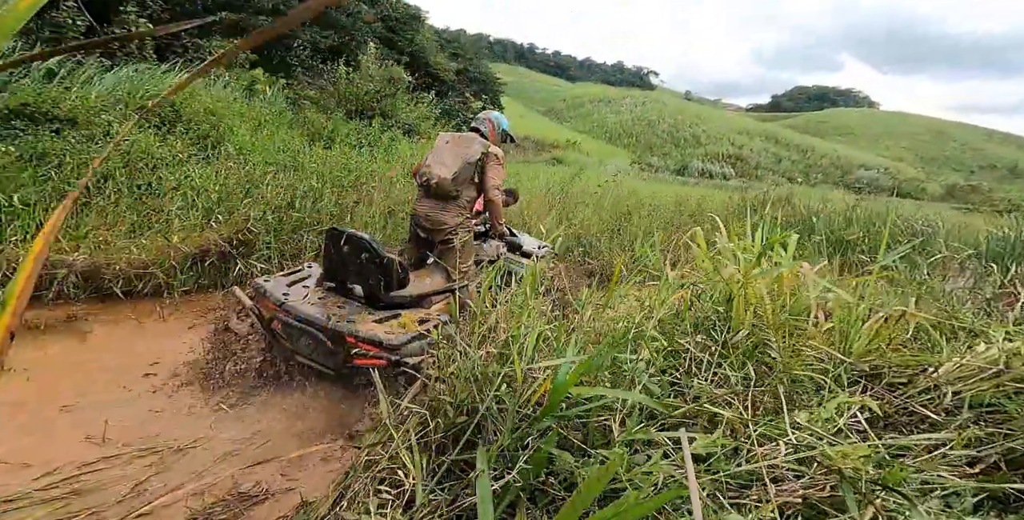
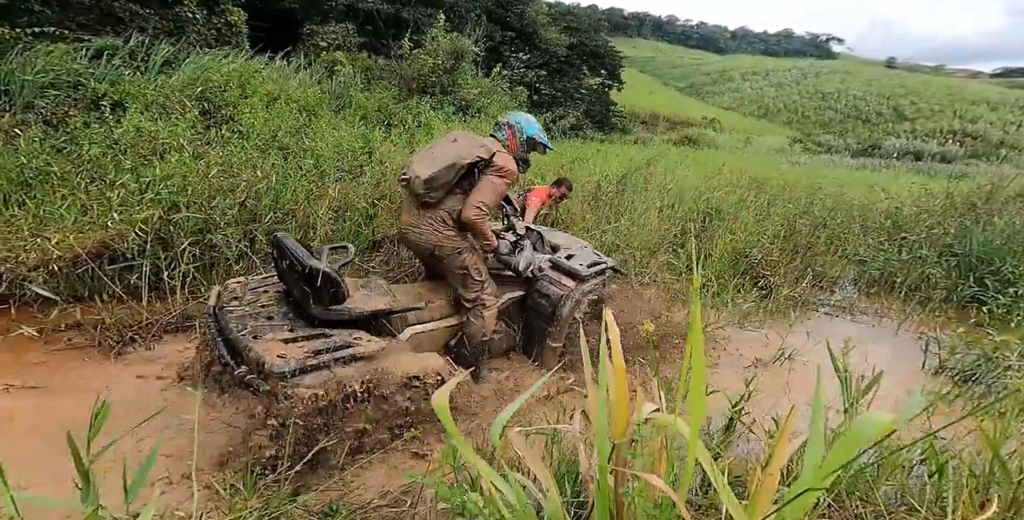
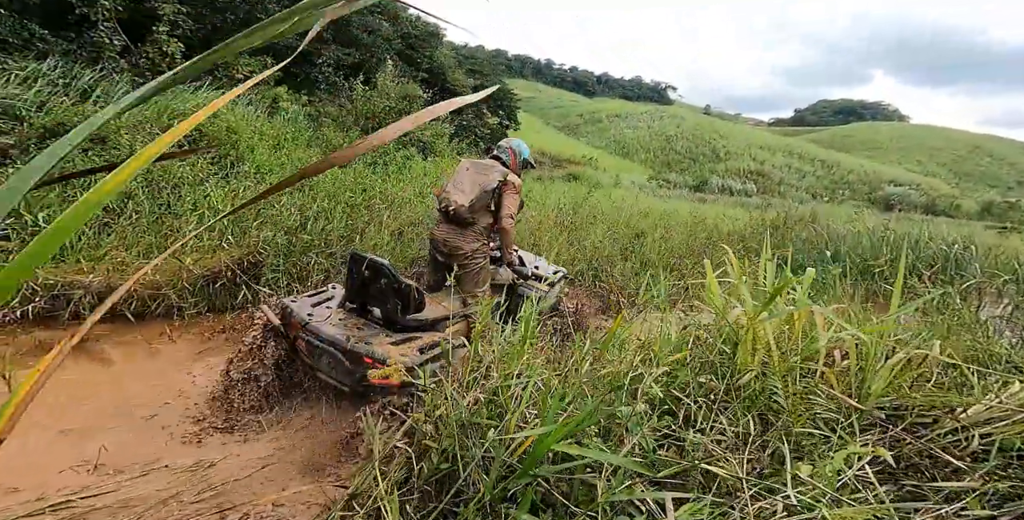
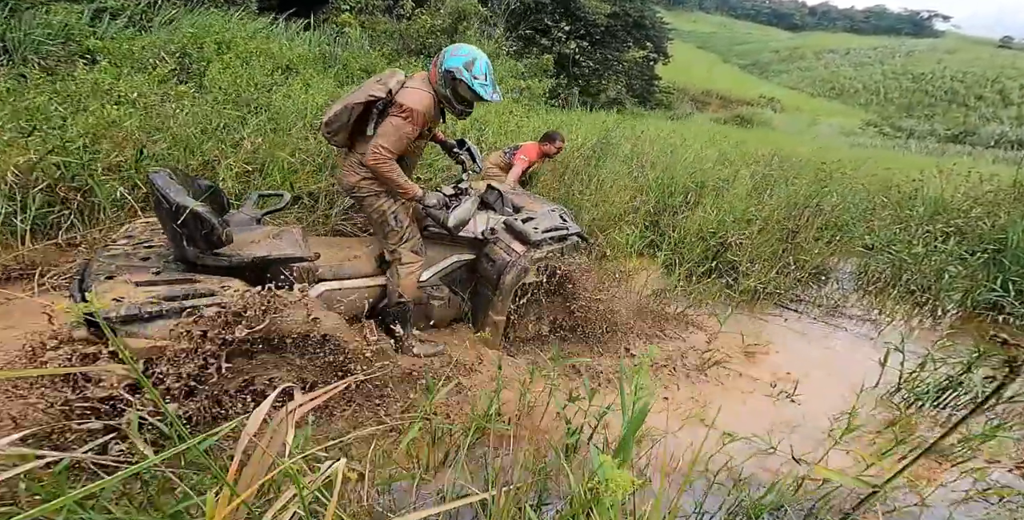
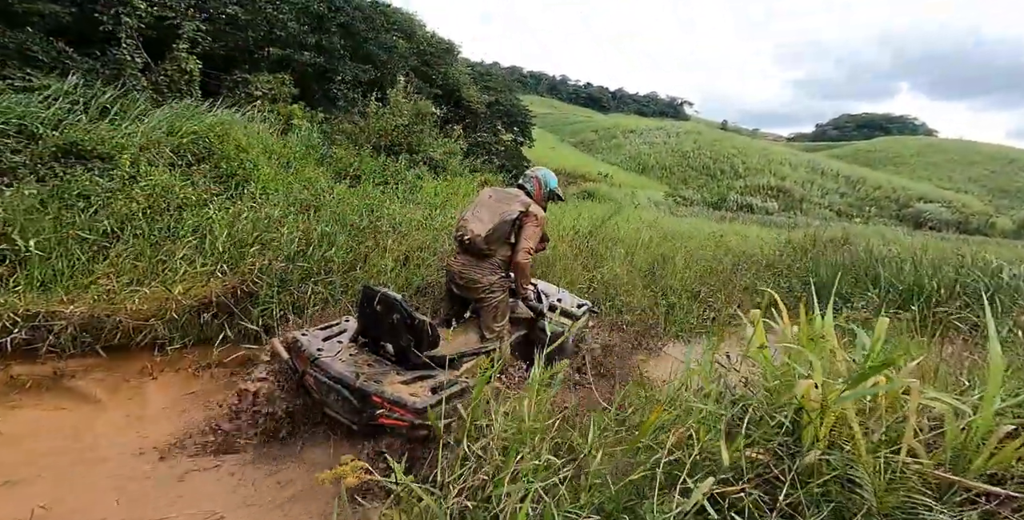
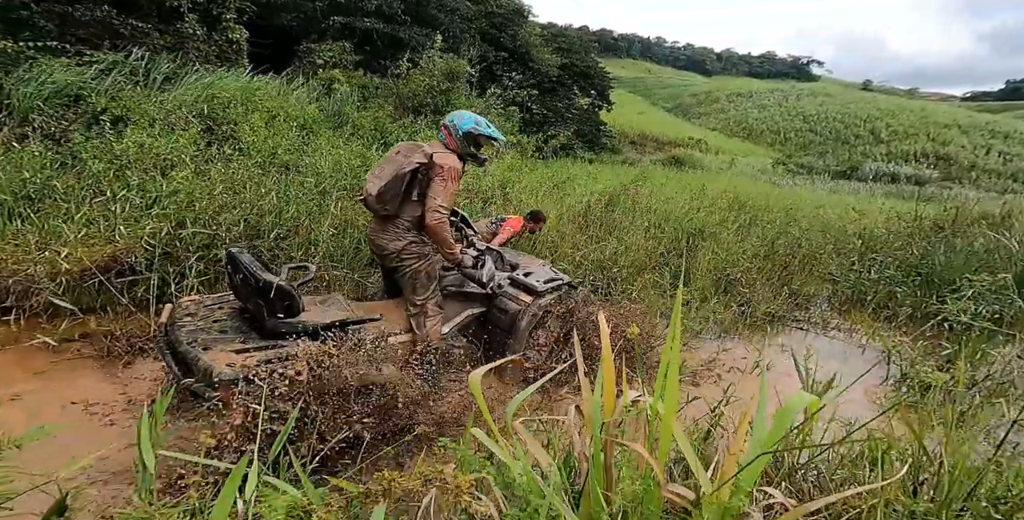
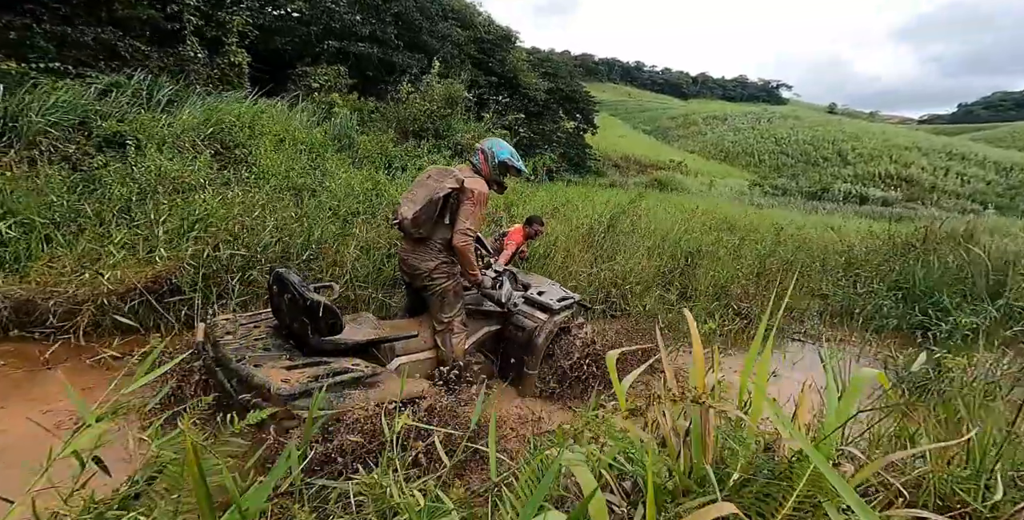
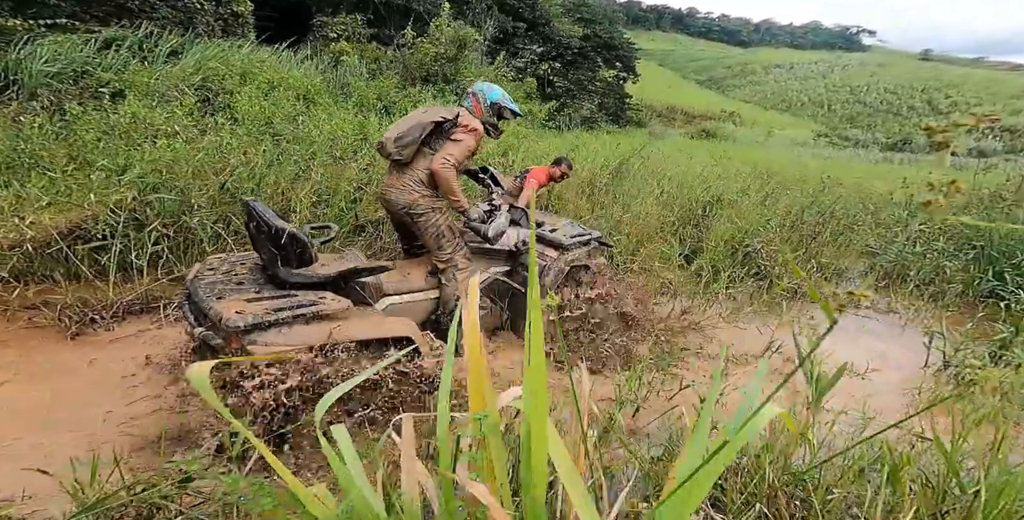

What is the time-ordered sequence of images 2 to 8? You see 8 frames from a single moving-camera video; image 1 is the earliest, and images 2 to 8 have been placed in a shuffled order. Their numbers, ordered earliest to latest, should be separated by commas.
3, 5, 7, 6, 2, 8, 4
